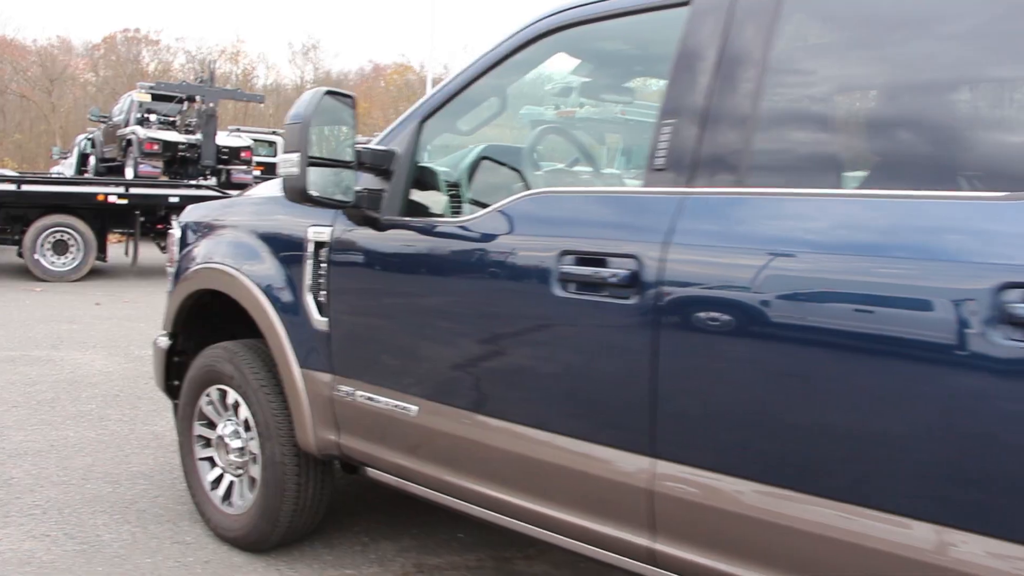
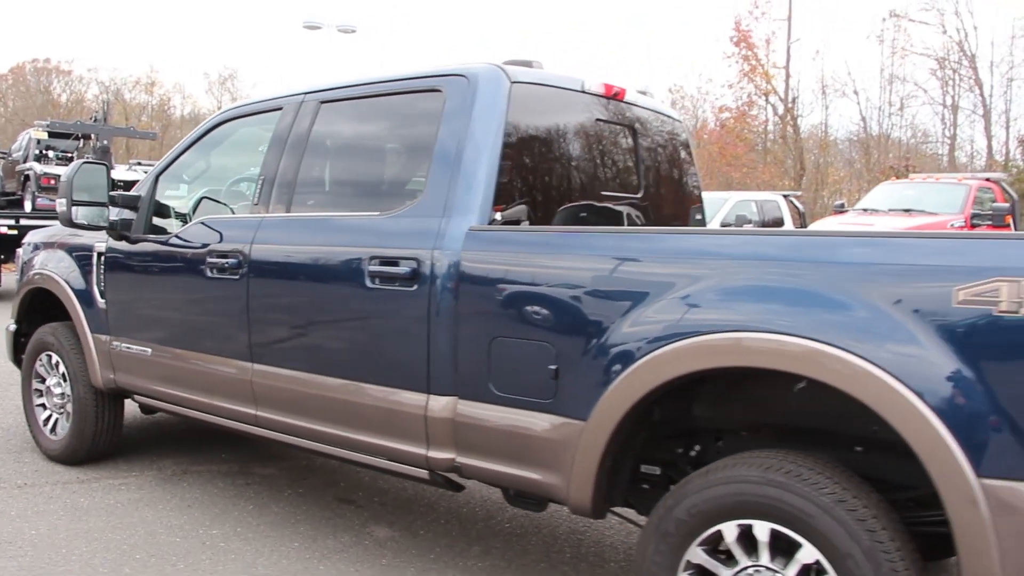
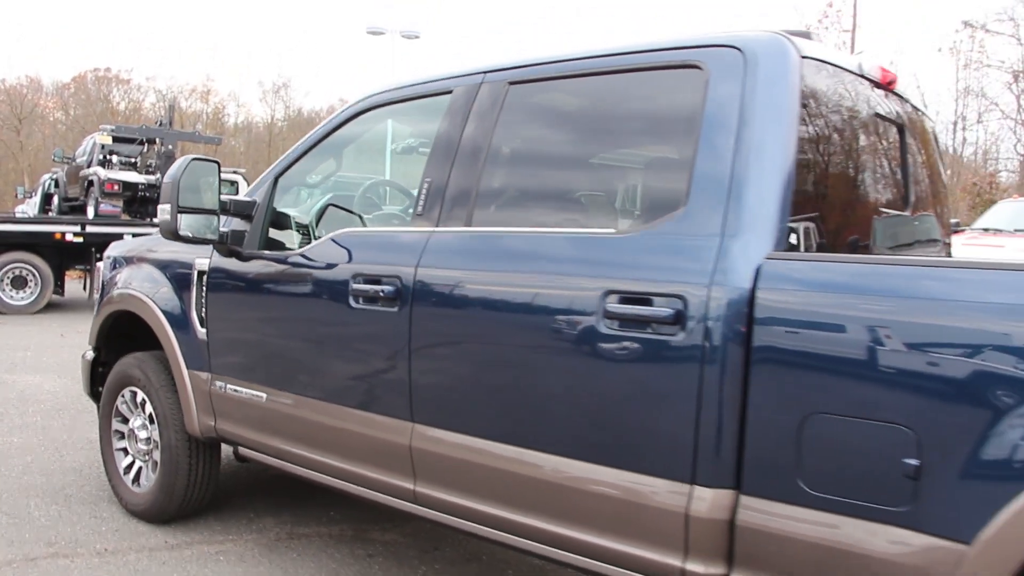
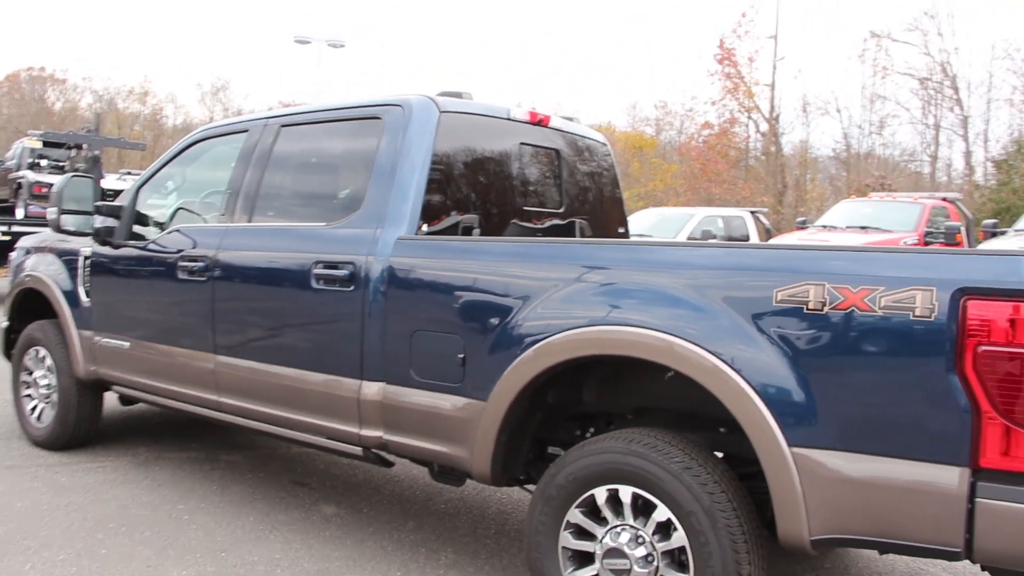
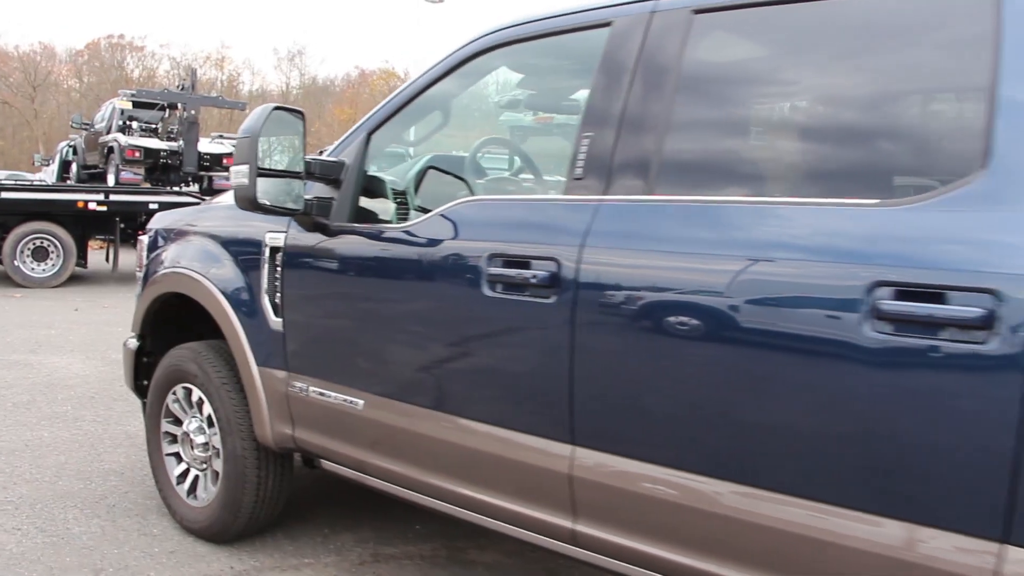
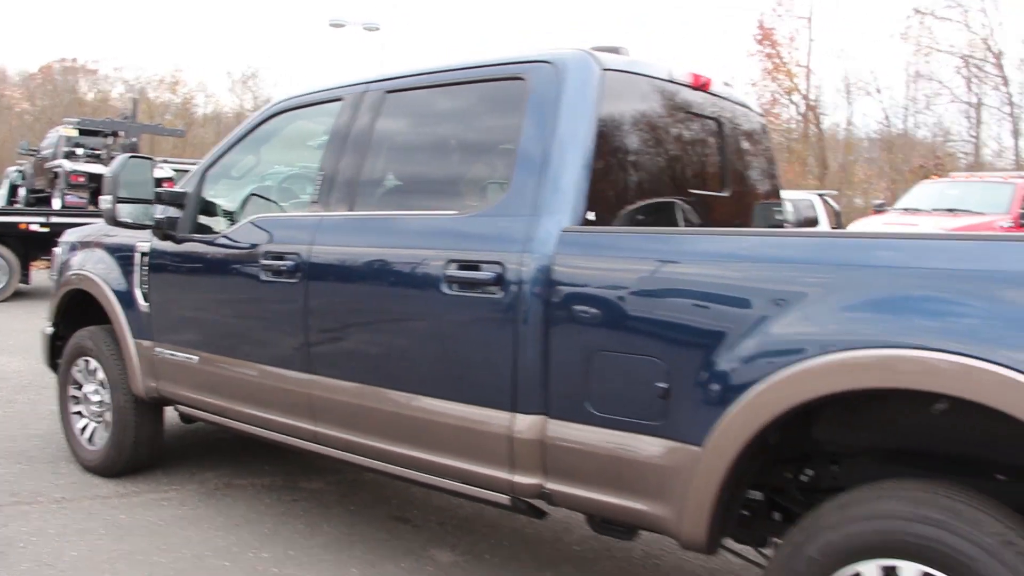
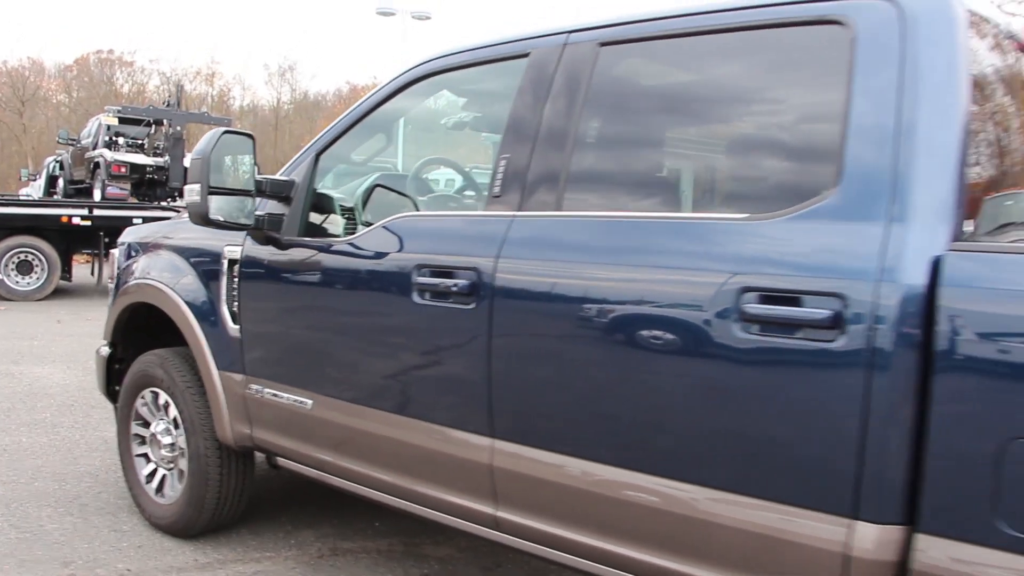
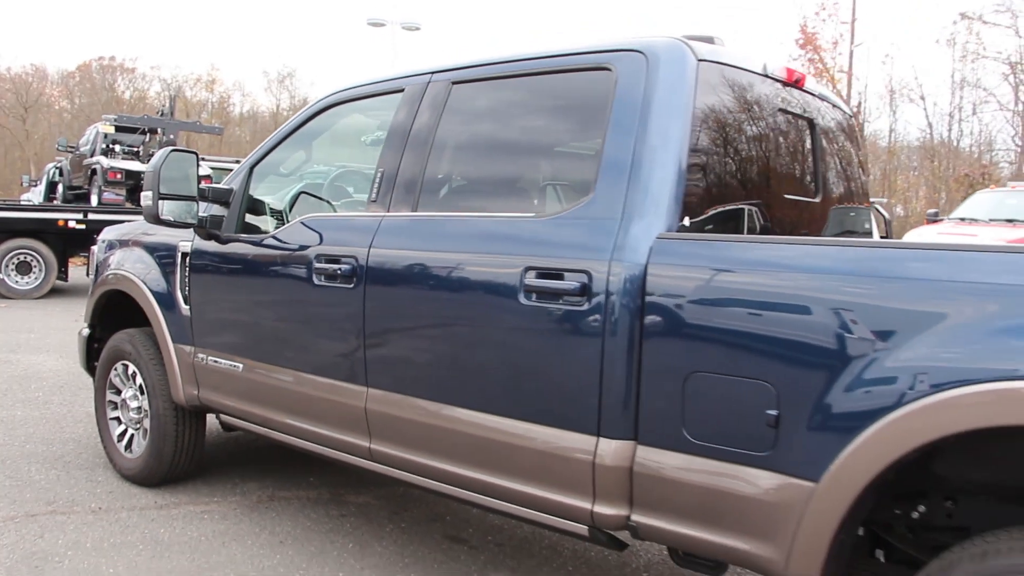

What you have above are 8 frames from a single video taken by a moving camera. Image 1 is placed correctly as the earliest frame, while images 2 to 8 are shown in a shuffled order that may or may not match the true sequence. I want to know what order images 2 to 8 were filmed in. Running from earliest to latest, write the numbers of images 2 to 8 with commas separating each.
5, 7, 3, 8, 6, 2, 4
